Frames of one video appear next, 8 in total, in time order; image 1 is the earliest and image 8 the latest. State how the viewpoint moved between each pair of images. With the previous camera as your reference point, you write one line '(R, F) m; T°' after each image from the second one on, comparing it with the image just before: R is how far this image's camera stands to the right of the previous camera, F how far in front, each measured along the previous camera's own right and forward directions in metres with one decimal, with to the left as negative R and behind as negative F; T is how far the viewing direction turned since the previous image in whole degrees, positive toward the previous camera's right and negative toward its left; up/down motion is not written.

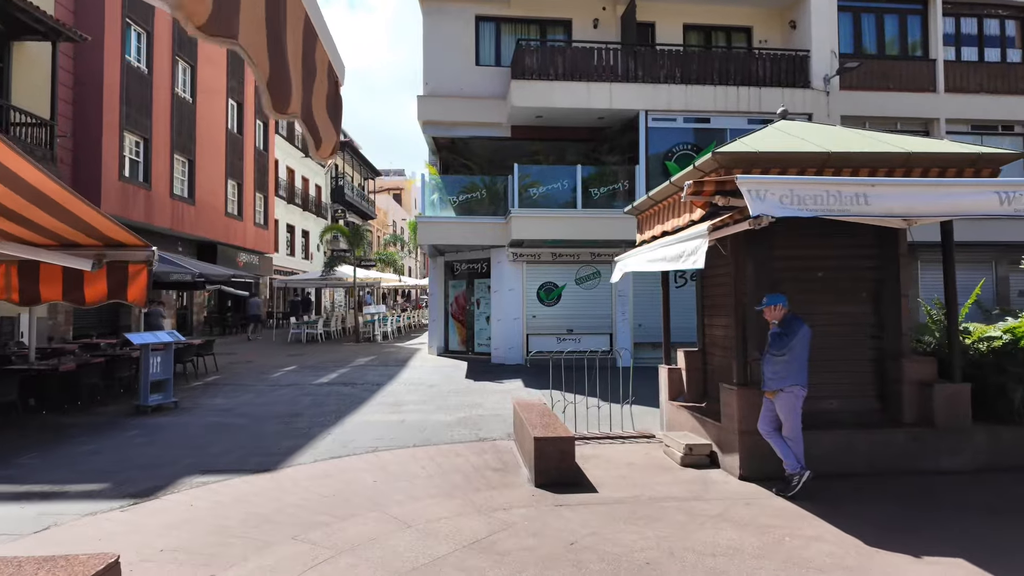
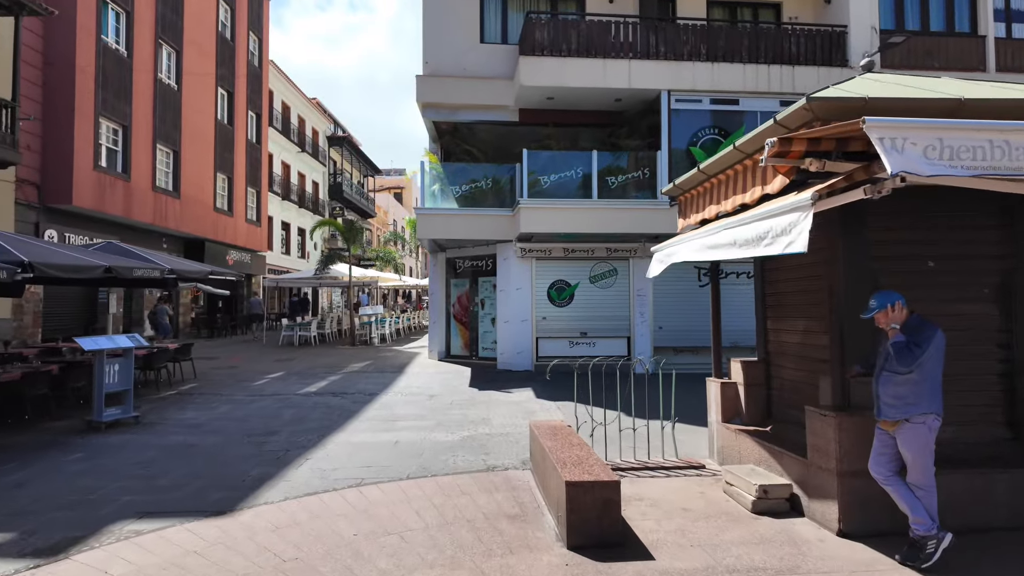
(-0.1, +1.3) m; 0°
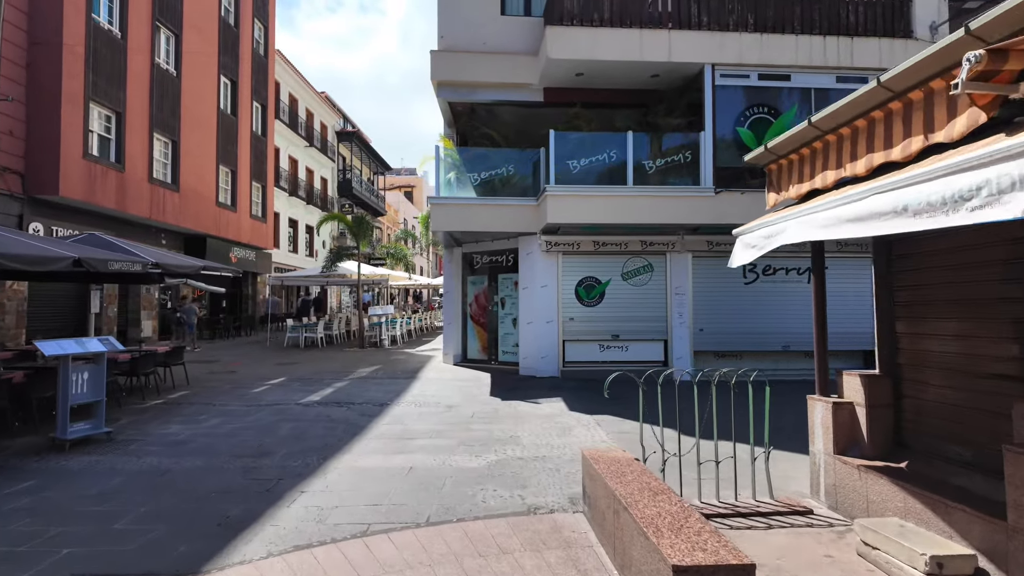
(-0.3, +1.2) m; -1°
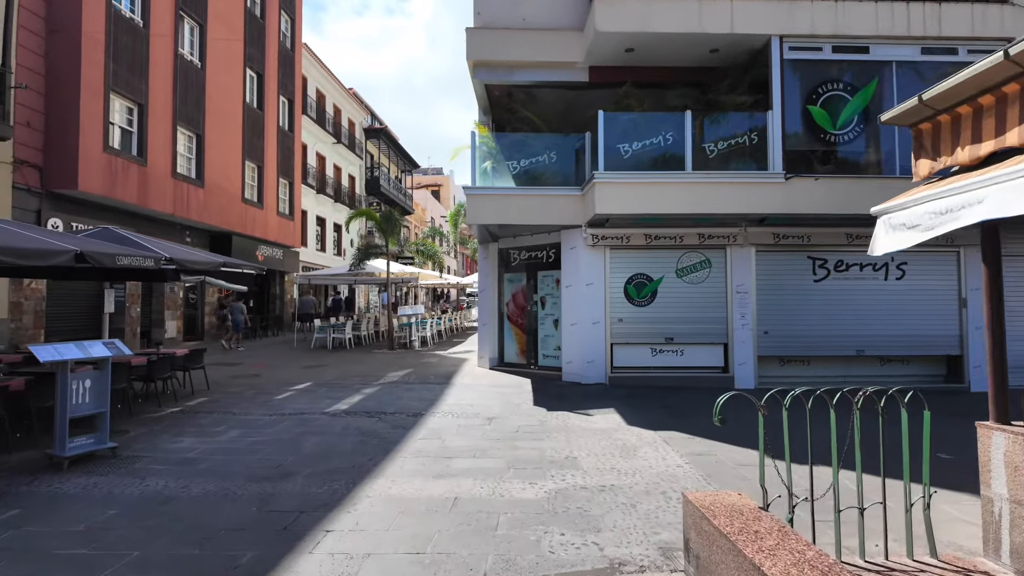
(-0.3, +1.0) m; -2°
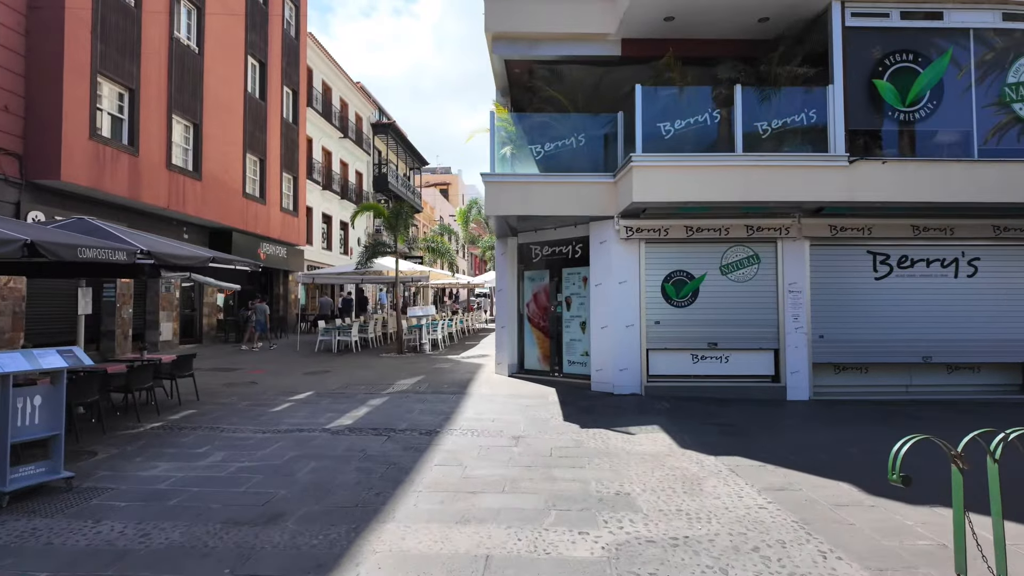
(-0.3, +1.1) m; -1°
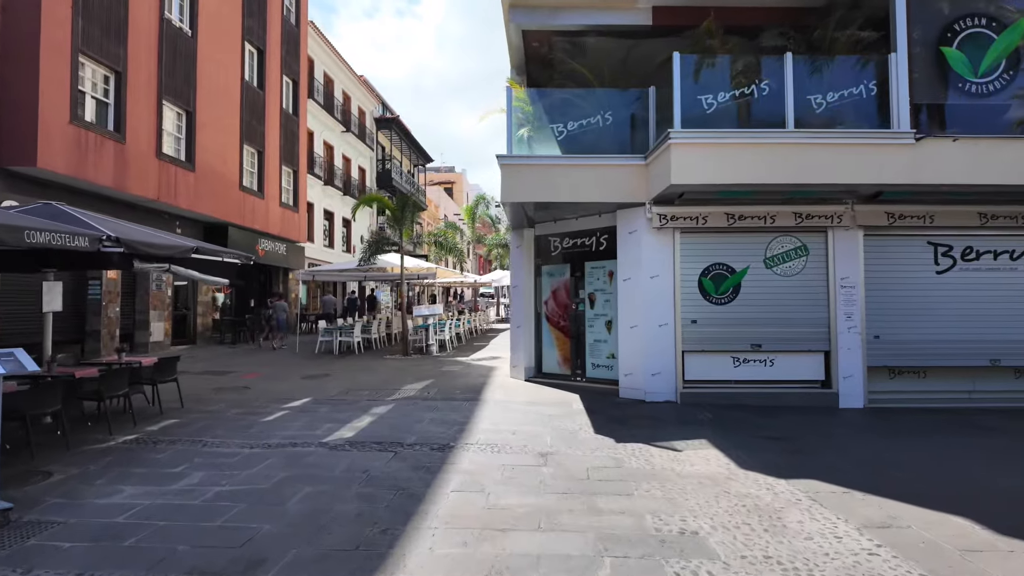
(-0.2, +1.0) m; 0°
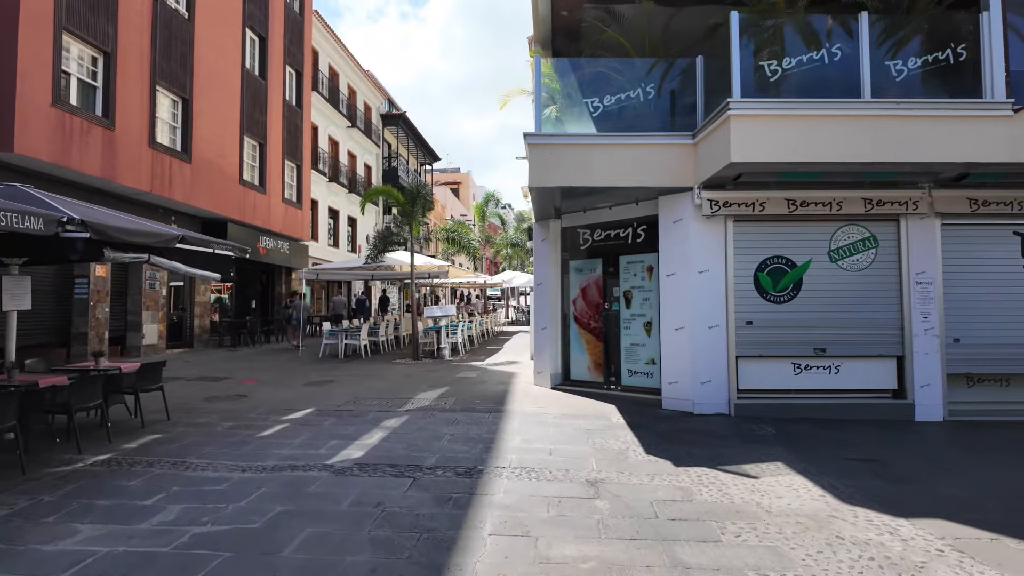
(-0.3, +1.0) m; 0°
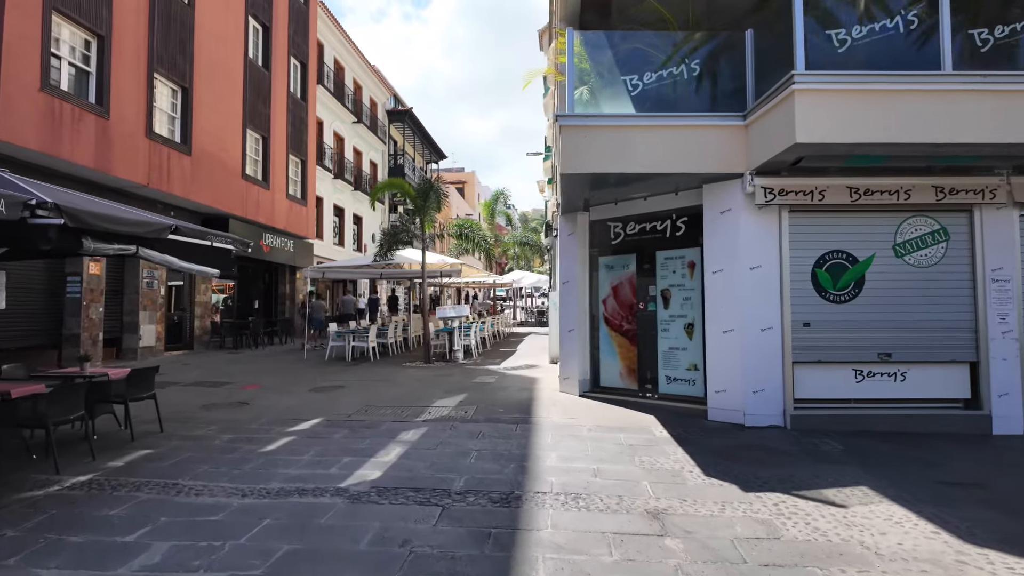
(-0.3, +0.7) m; 0°
